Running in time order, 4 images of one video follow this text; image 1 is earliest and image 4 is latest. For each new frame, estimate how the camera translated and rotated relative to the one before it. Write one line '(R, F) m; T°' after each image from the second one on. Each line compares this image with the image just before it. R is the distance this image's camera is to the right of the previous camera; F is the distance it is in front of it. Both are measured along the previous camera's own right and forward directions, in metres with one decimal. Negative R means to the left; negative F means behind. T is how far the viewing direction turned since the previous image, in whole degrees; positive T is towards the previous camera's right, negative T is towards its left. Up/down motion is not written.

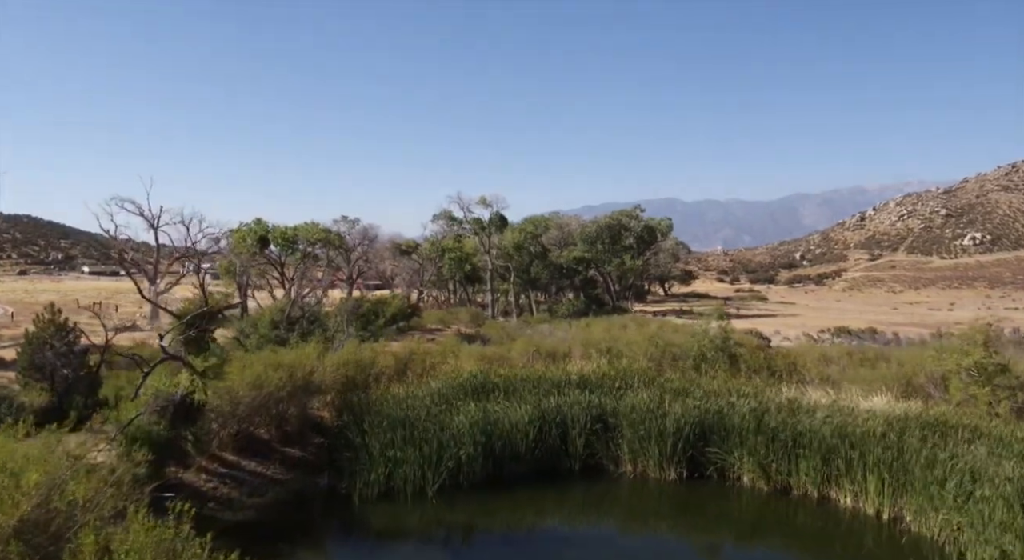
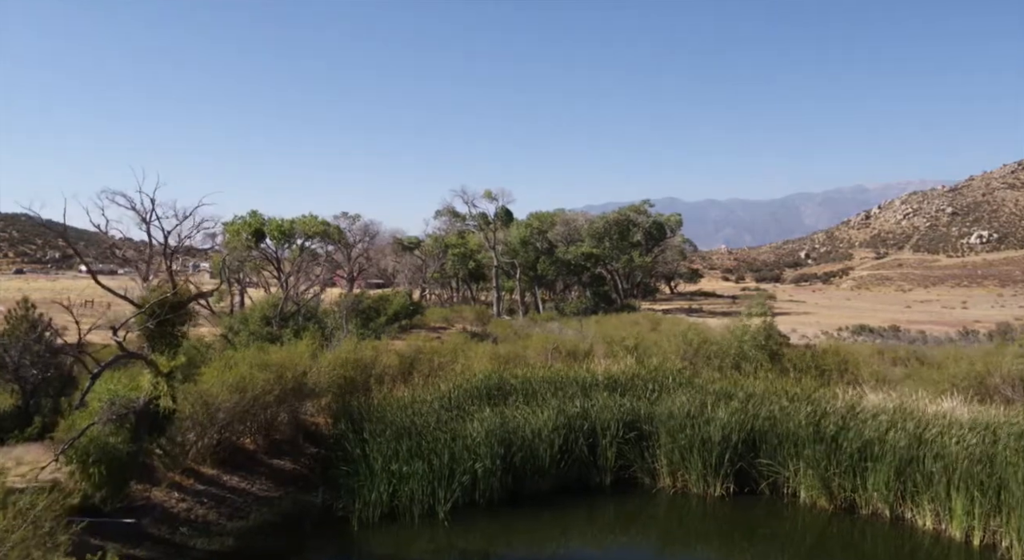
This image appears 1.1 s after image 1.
(-0.3, +1.9) m; 0°
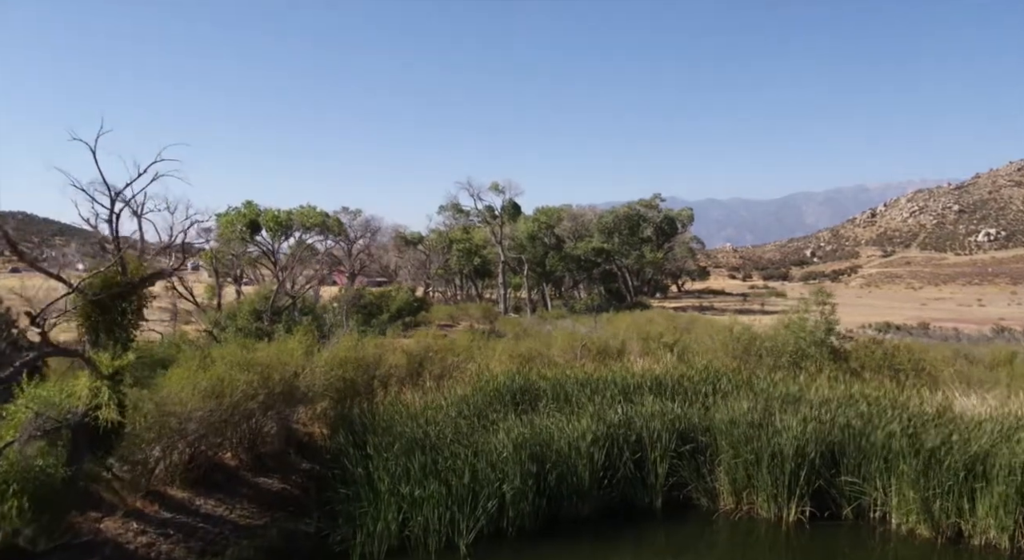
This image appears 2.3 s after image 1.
(-0.4, +2.2) m; 0°
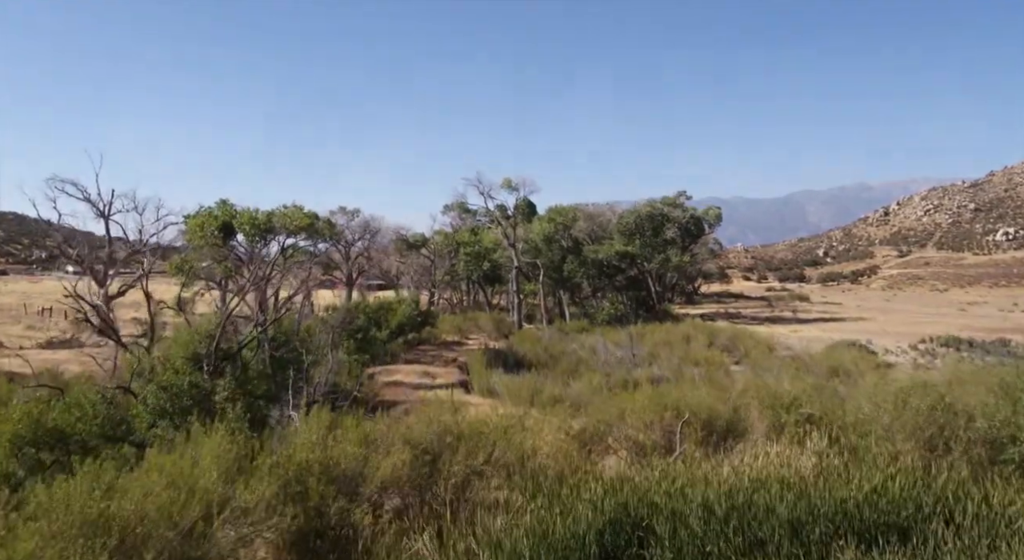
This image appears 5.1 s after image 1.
(-0.7, +5.4) m; 0°
